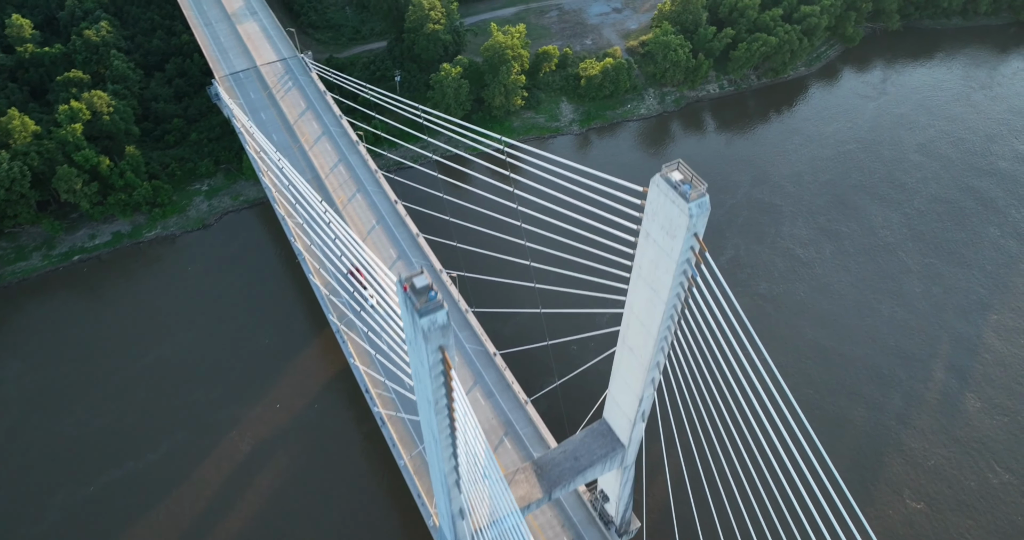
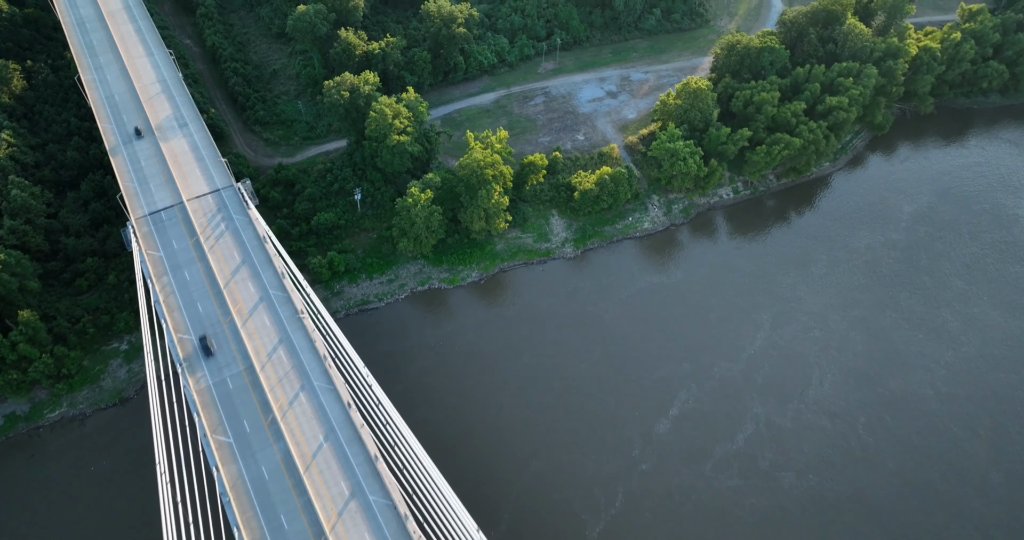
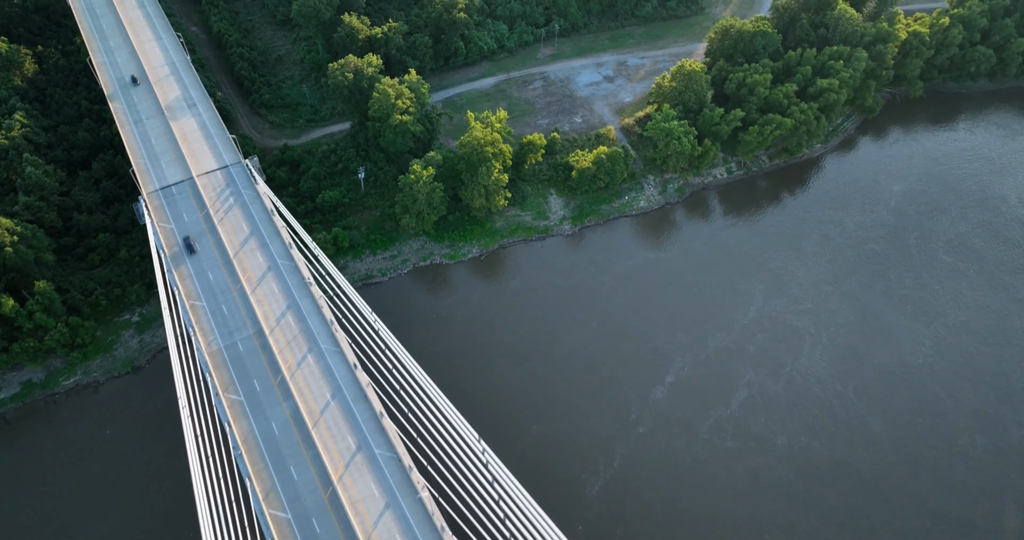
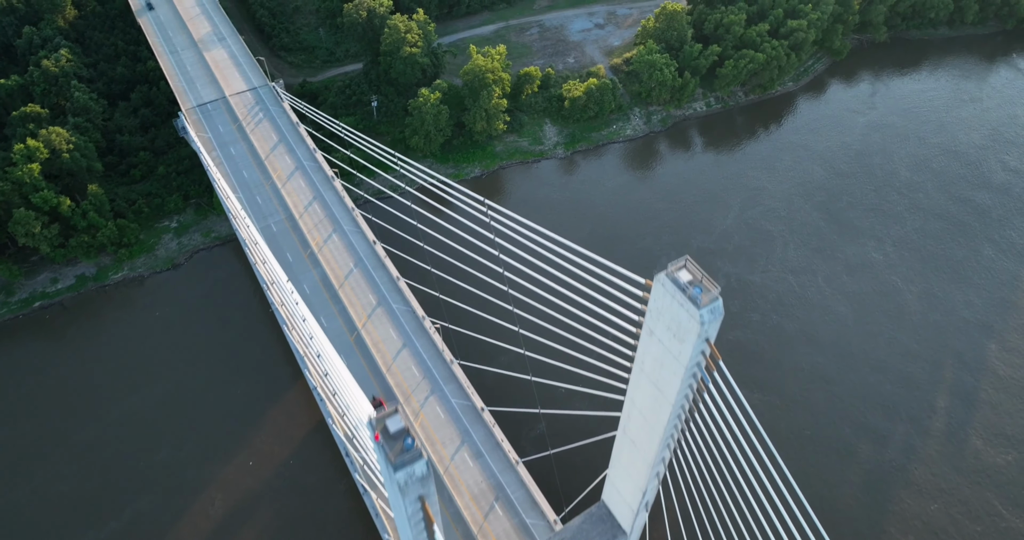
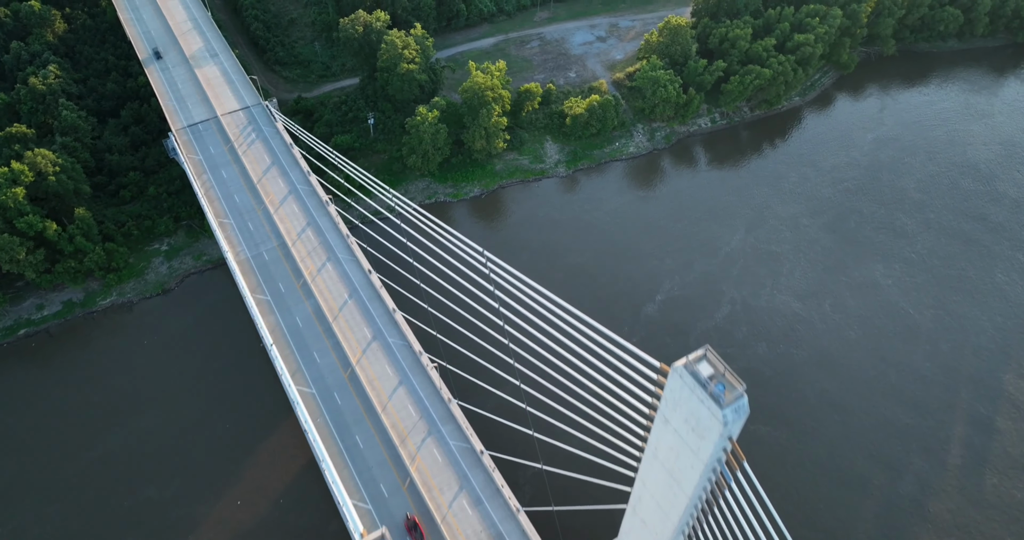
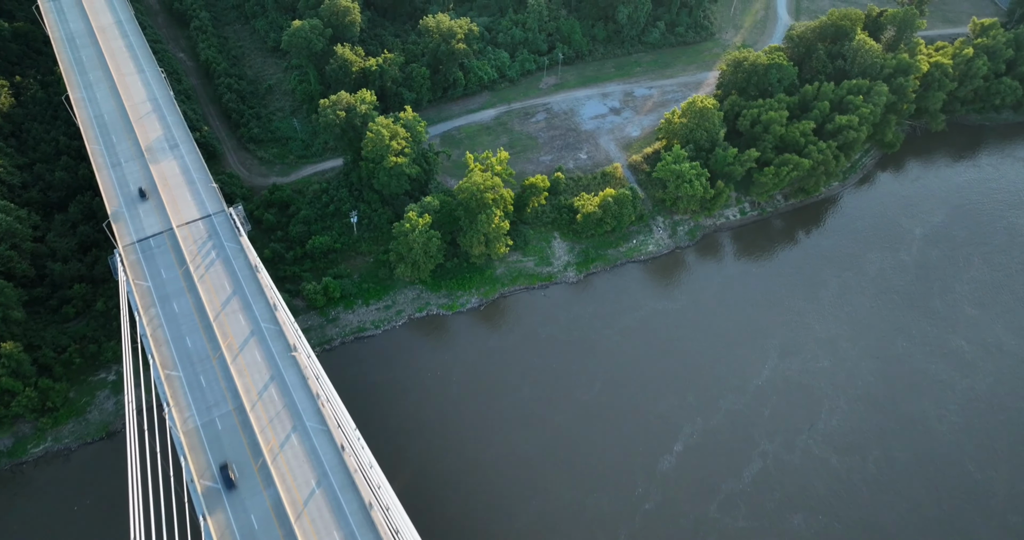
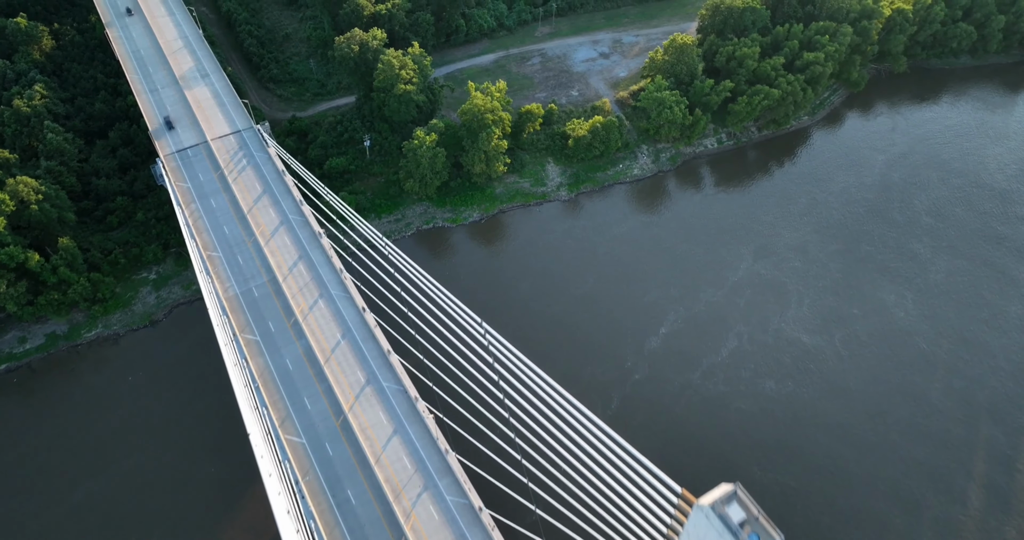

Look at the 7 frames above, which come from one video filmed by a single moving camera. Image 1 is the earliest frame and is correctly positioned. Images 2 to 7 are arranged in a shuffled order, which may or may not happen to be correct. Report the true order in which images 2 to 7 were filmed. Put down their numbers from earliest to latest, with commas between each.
4, 5, 7, 3, 2, 6
